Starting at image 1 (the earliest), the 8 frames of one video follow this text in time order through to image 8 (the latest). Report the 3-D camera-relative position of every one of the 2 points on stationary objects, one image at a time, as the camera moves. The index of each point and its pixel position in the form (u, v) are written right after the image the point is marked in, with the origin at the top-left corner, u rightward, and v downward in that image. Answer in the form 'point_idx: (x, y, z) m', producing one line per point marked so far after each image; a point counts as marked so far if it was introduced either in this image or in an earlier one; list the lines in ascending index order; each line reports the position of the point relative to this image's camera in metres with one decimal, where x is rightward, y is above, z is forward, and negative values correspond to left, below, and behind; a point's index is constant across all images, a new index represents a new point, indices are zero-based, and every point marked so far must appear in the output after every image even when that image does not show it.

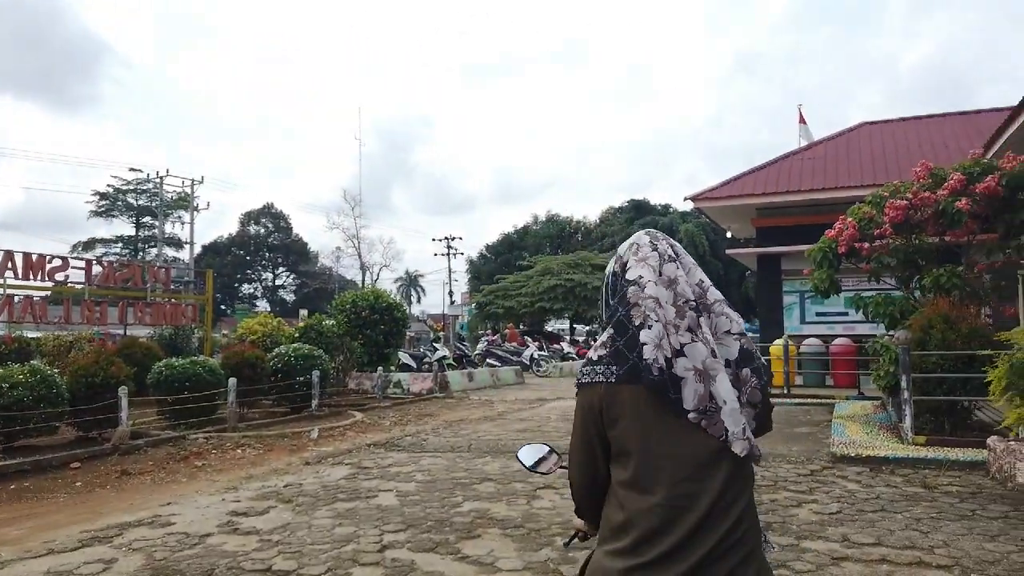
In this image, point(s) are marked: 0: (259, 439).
0: (-2.9, -1.8, +8.9) m
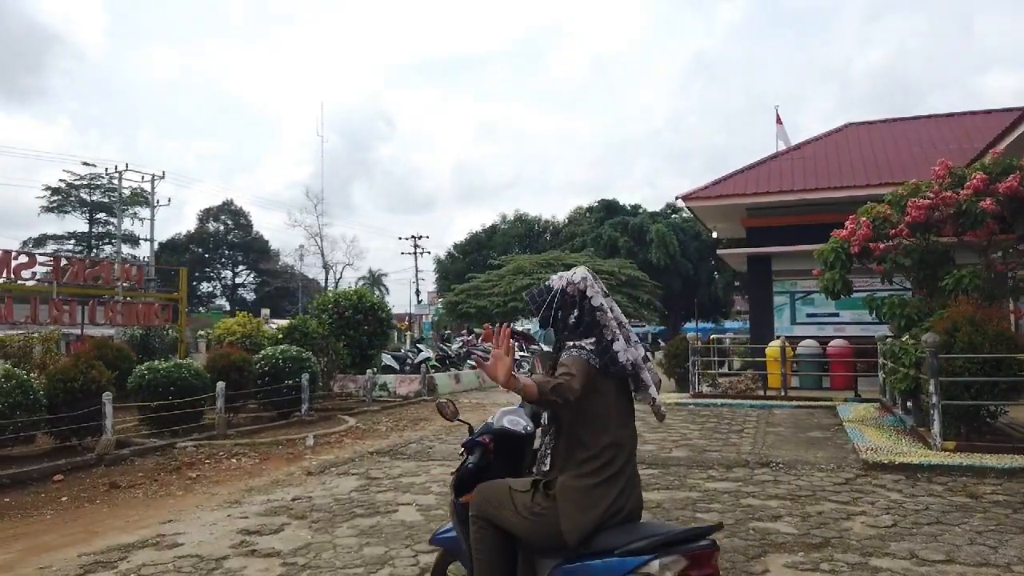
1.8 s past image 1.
0: (-2.8, -1.7, +8.4) m
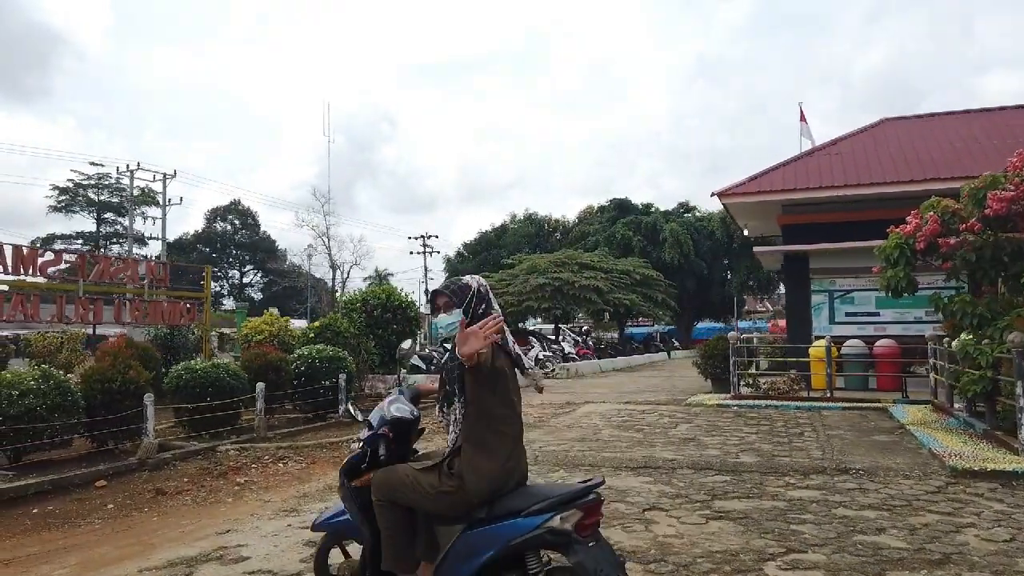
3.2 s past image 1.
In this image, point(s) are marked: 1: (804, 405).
0: (-2.3, -1.7, +8.1) m
1: (+4.3, -1.7, +11.3) m
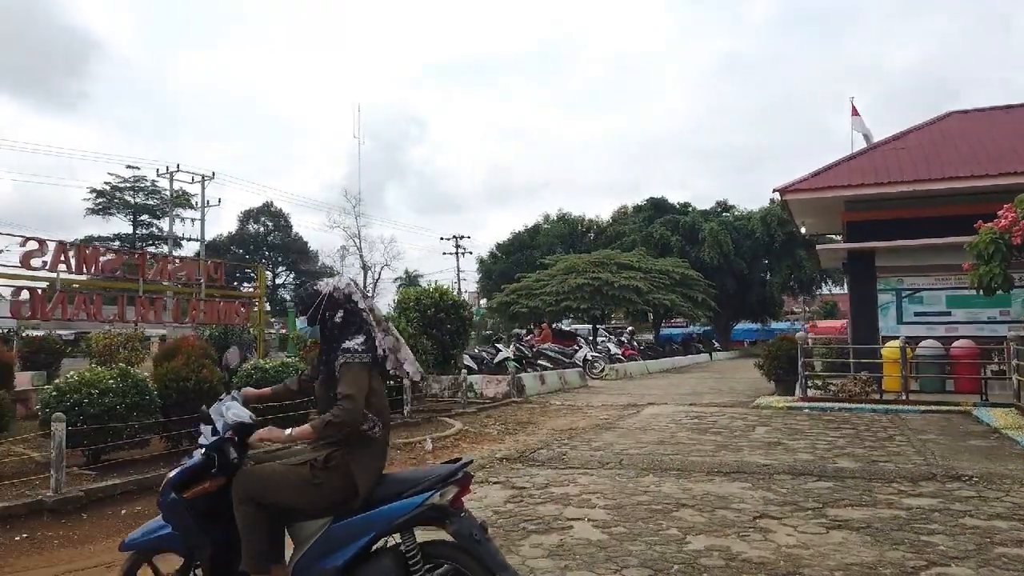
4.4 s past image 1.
0: (-1.4, -1.7, +8.0) m
1: (+5.2, -1.7, +10.9) m
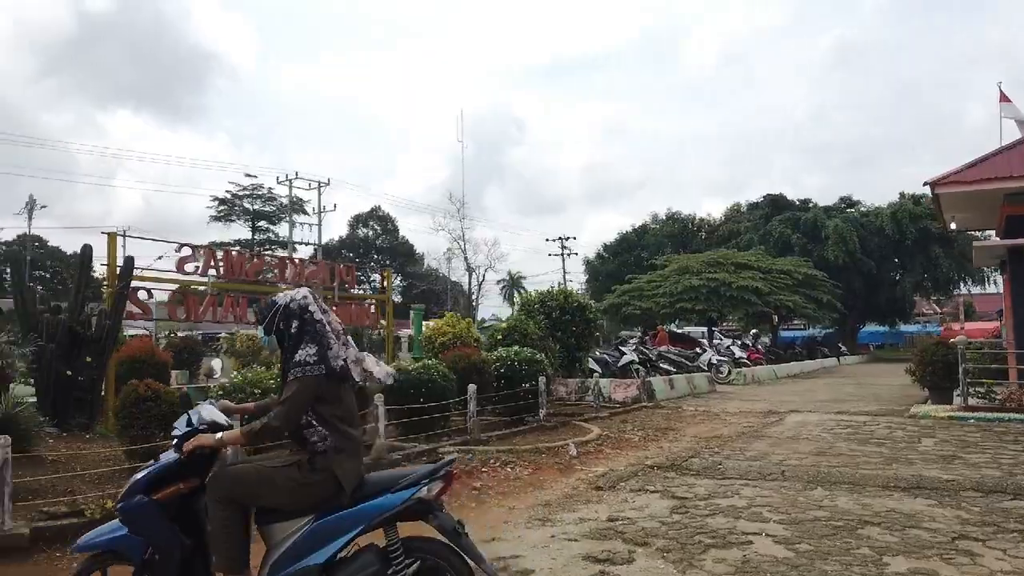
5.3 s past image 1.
0: (+0.1, -1.7, +7.9) m
1: (+7.1, -1.7, +9.9) m
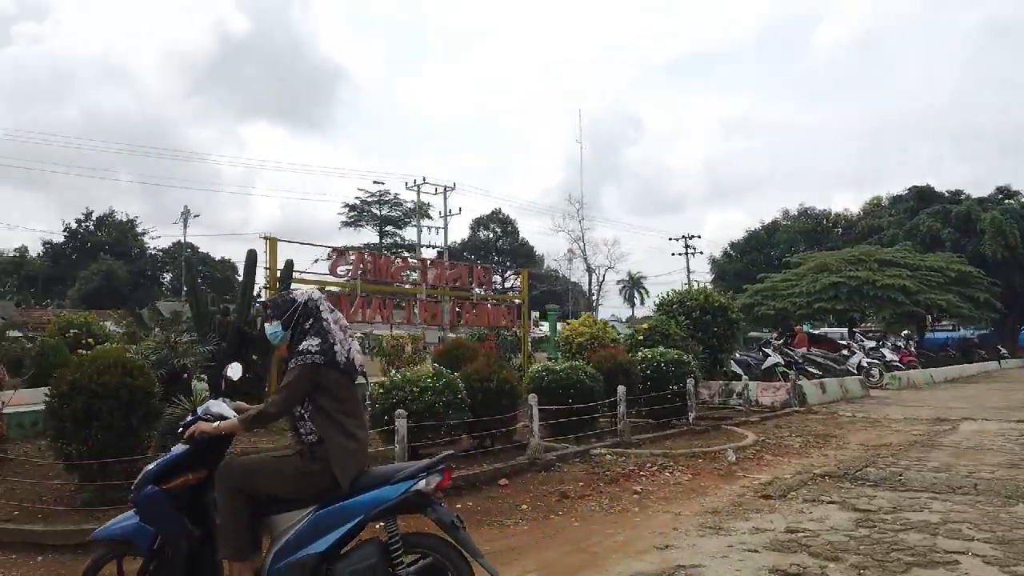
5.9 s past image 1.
0: (+1.6, -1.7, +7.7) m
1: (+8.8, -1.6, +8.6) m
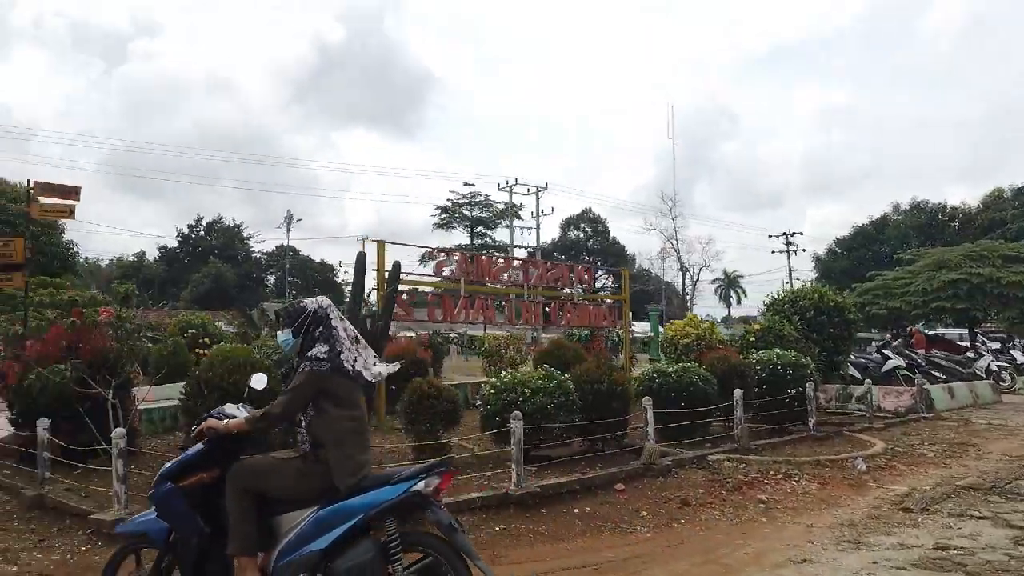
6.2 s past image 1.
0: (+2.7, -1.7, +7.3) m
1: (+10.0, -1.6, +7.4) m
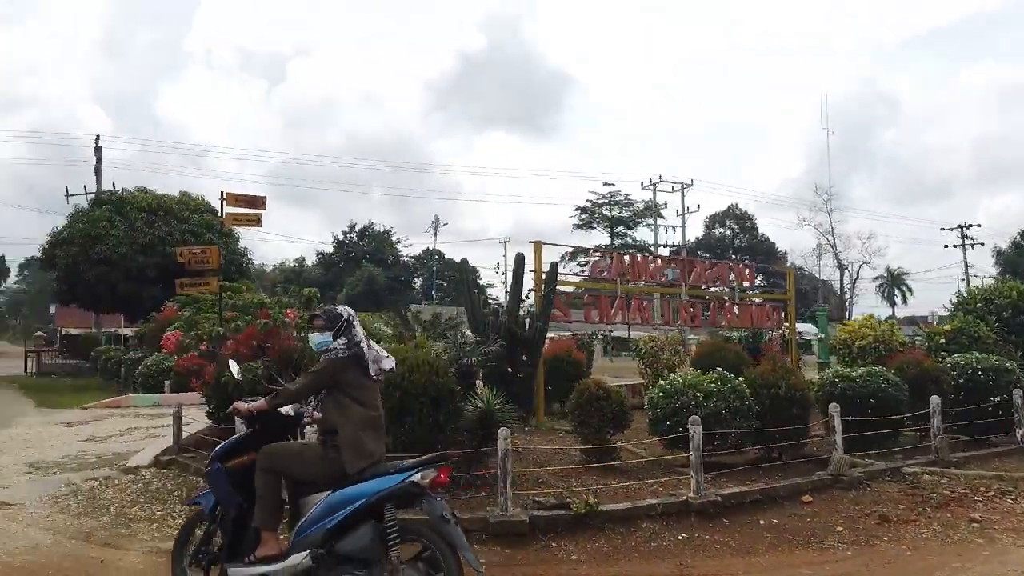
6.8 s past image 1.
0: (+4.3, -1.7, +6.6) m
1: (+11.5, -1.5, +5.3) m
